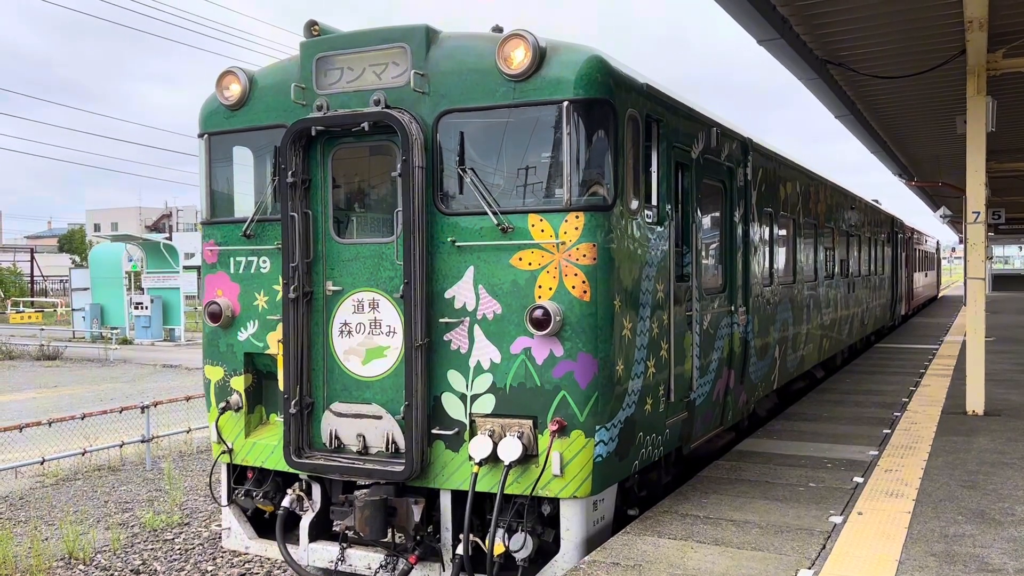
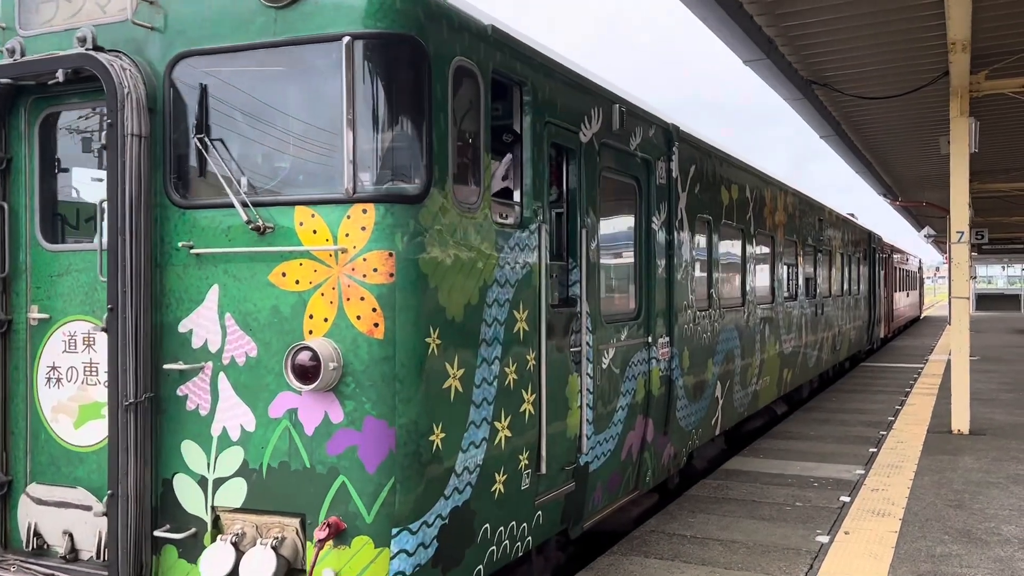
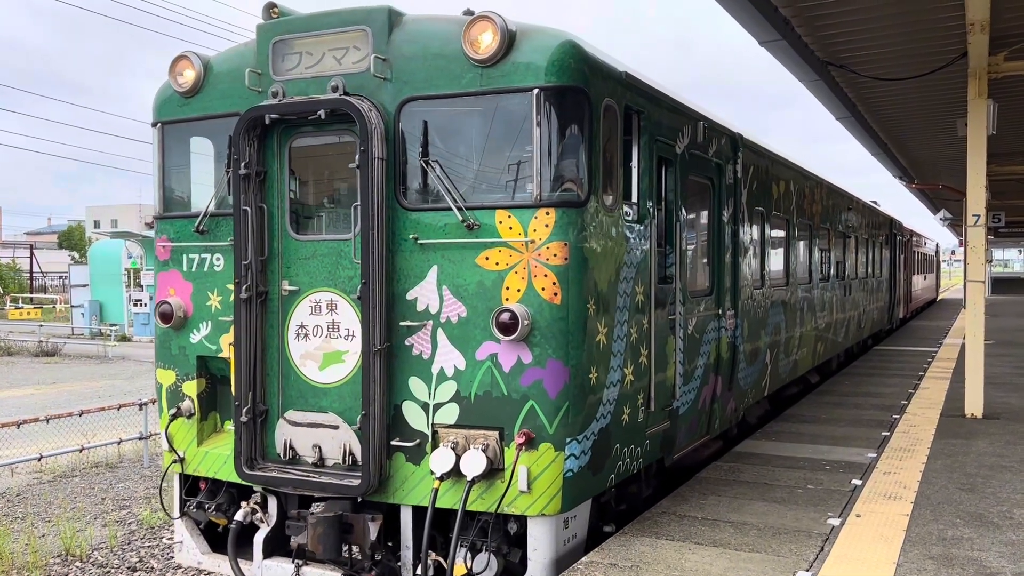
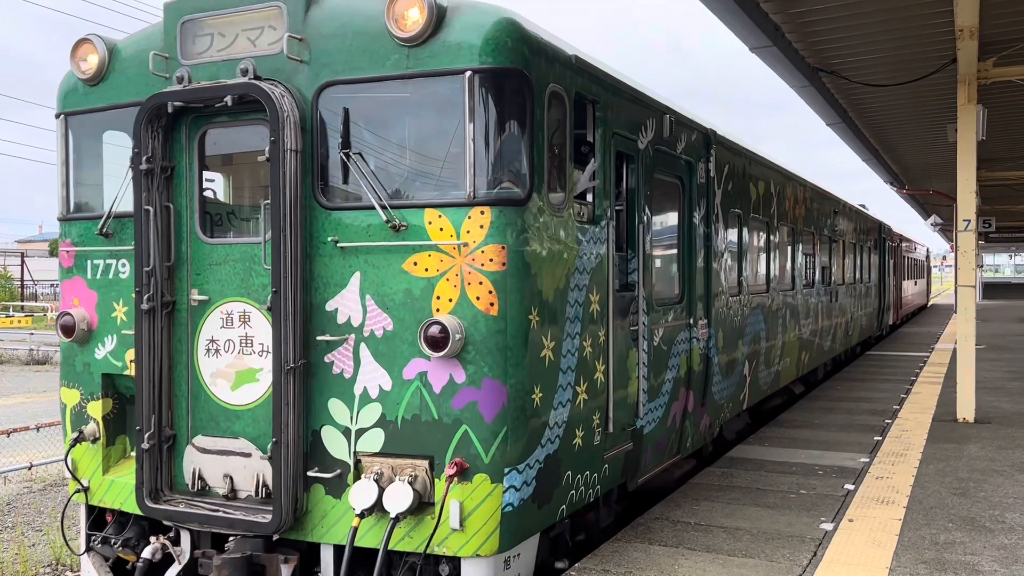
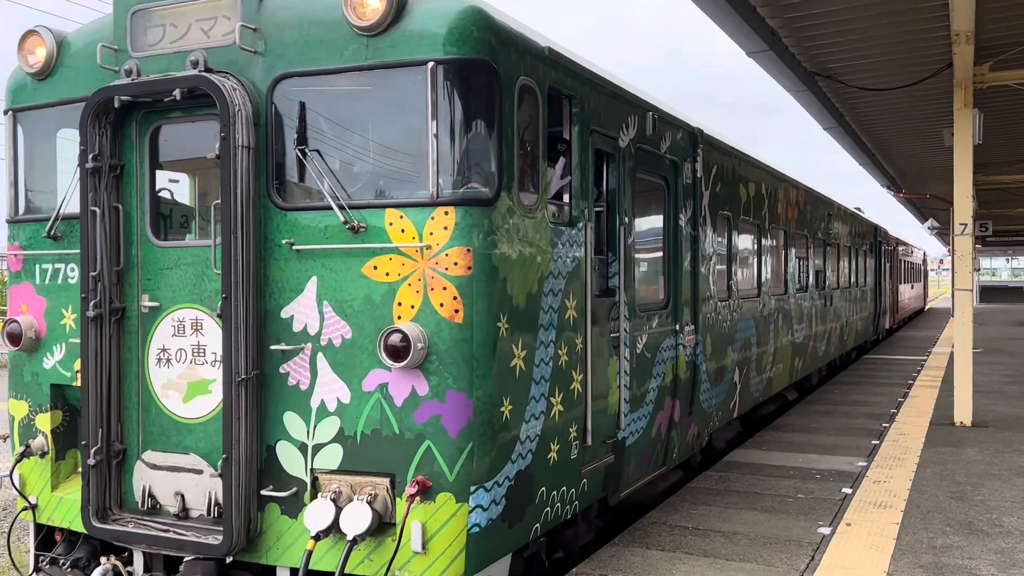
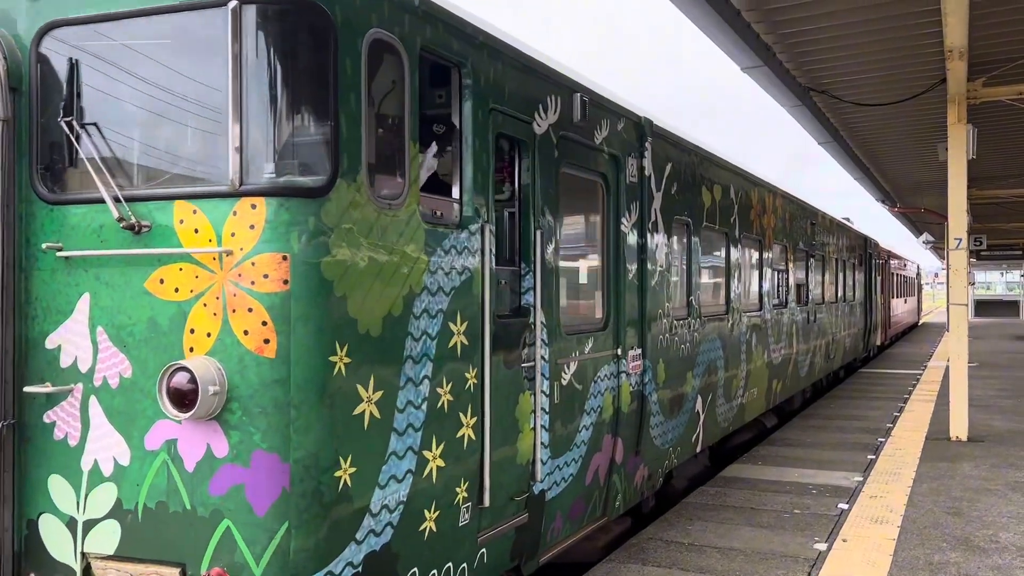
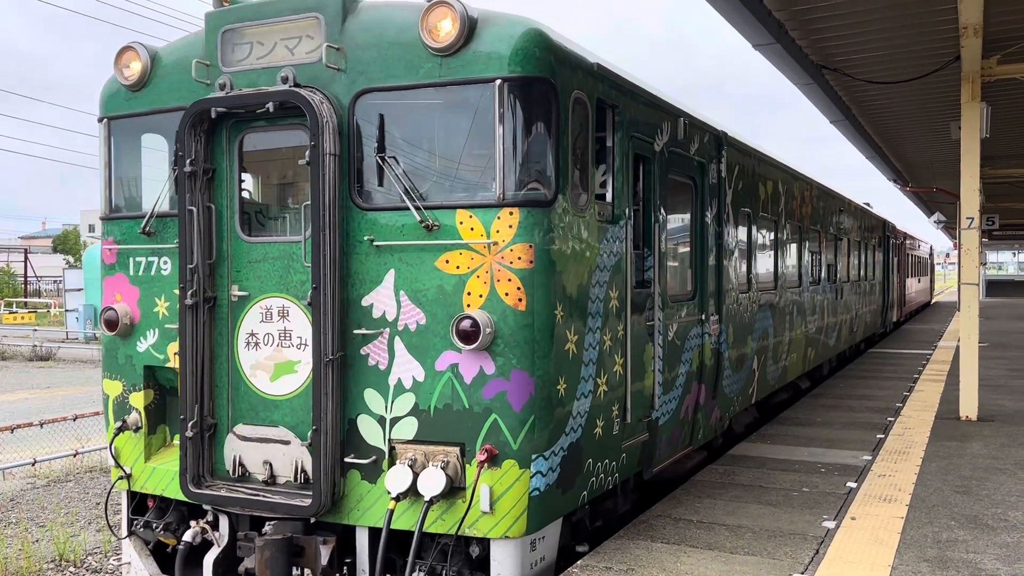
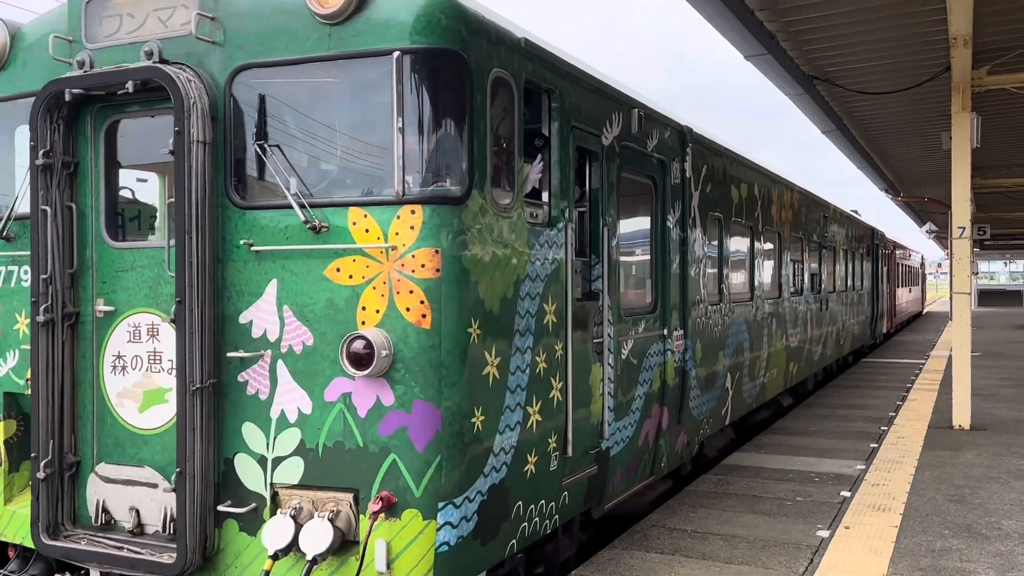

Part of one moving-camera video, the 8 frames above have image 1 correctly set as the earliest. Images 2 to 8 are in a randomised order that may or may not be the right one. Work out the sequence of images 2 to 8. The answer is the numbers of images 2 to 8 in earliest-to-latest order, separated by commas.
3, 7, 4, 5, 8, 2, 6
